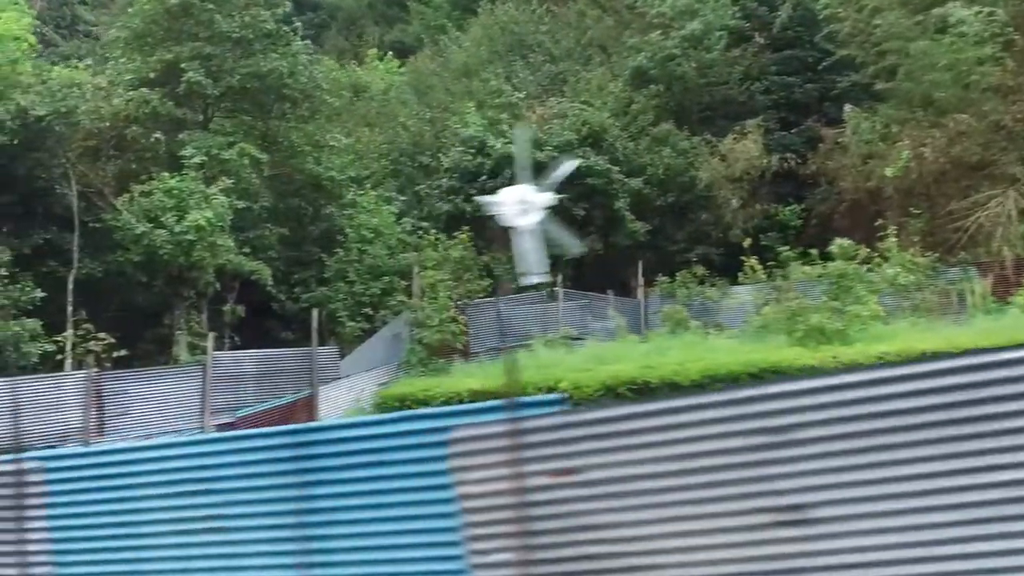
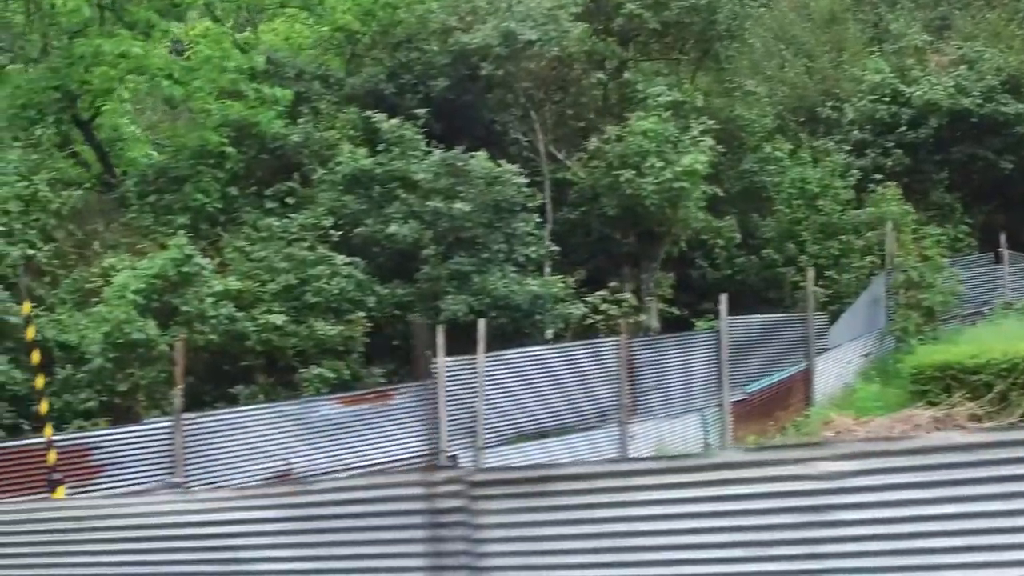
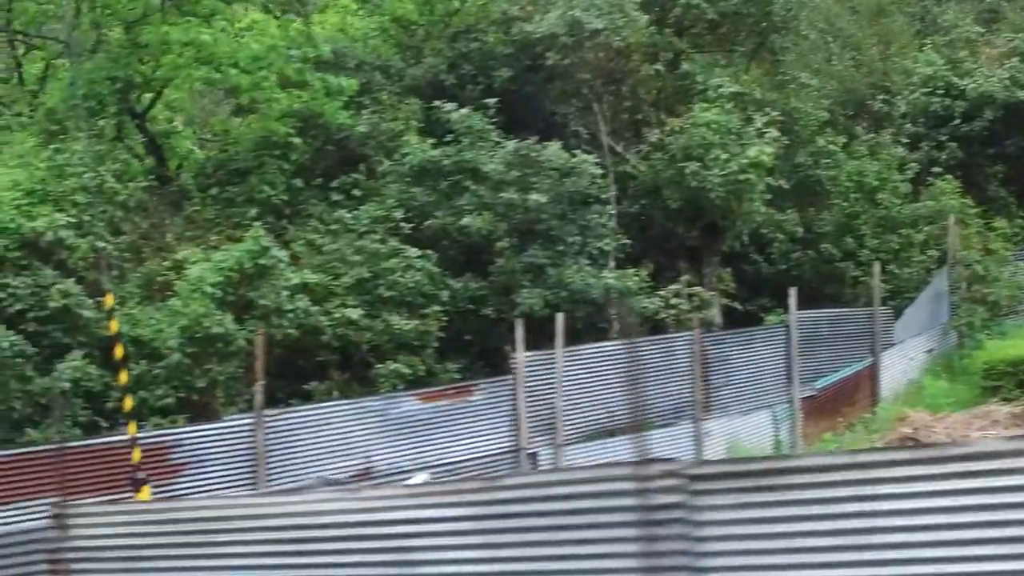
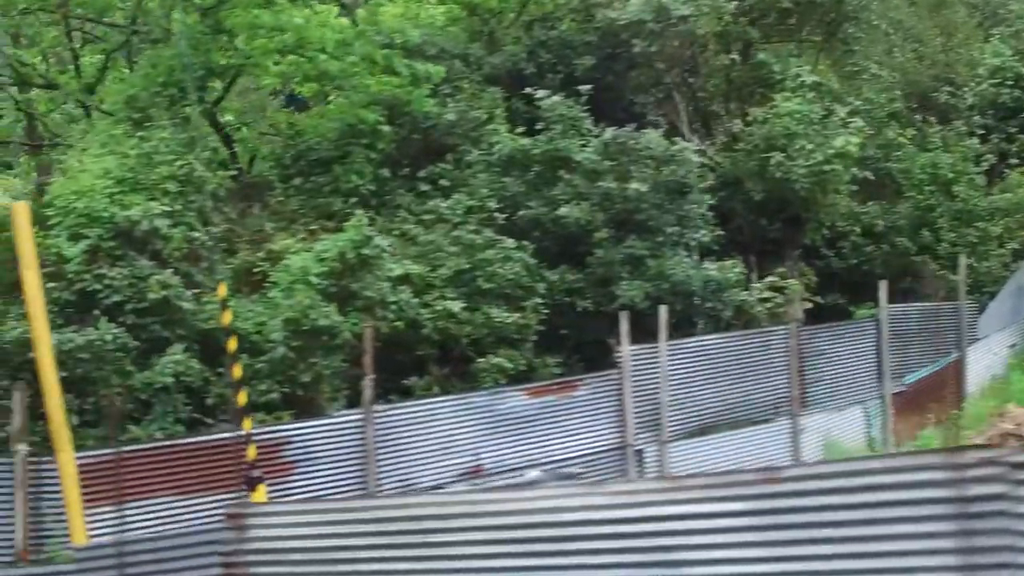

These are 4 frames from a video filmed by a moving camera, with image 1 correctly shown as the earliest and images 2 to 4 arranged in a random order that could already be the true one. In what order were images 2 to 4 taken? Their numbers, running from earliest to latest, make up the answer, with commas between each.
2, 3, 4
